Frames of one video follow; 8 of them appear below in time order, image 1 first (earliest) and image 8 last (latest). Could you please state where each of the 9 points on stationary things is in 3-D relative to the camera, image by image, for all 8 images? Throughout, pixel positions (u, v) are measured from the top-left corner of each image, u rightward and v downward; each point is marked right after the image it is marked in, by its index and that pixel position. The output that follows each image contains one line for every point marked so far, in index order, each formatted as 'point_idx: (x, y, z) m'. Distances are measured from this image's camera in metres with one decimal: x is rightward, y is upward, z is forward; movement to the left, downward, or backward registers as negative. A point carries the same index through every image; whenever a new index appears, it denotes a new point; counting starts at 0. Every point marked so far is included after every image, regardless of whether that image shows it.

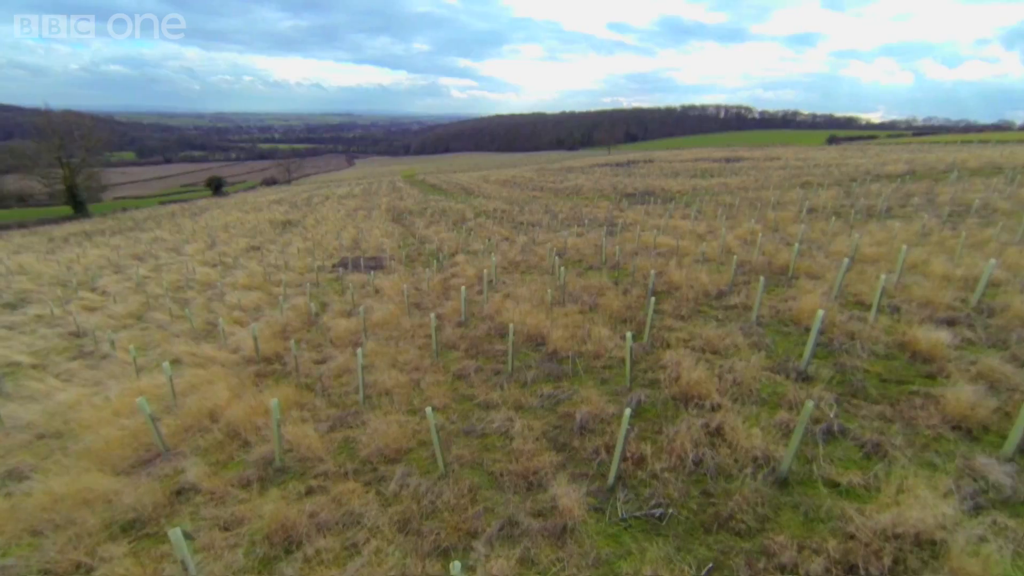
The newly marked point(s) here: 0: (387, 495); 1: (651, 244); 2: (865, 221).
0: (-0.9, -1.6, +3.5) m
1: (+3.7, +1.2, +12.6) m
2: (+9.5, +1.8, +12.5) m
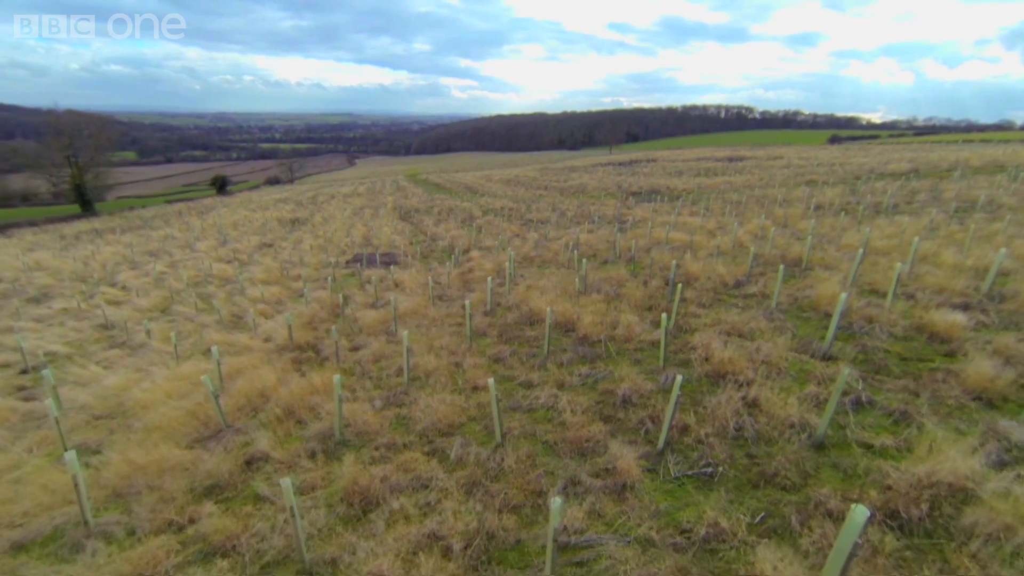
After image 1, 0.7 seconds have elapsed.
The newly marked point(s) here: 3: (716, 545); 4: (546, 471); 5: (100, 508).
0: (-0.5, -1.4, +3.8) m
1: (+4.2, +1.4, +12.8) m
2: (+9.9, +2.0, +12.8) m
3: (+1.2, -1.5, +2.8) m
4: (+0.3, -1.4, +3.5) m
5: (-3.3, -1.8, +3.6) m
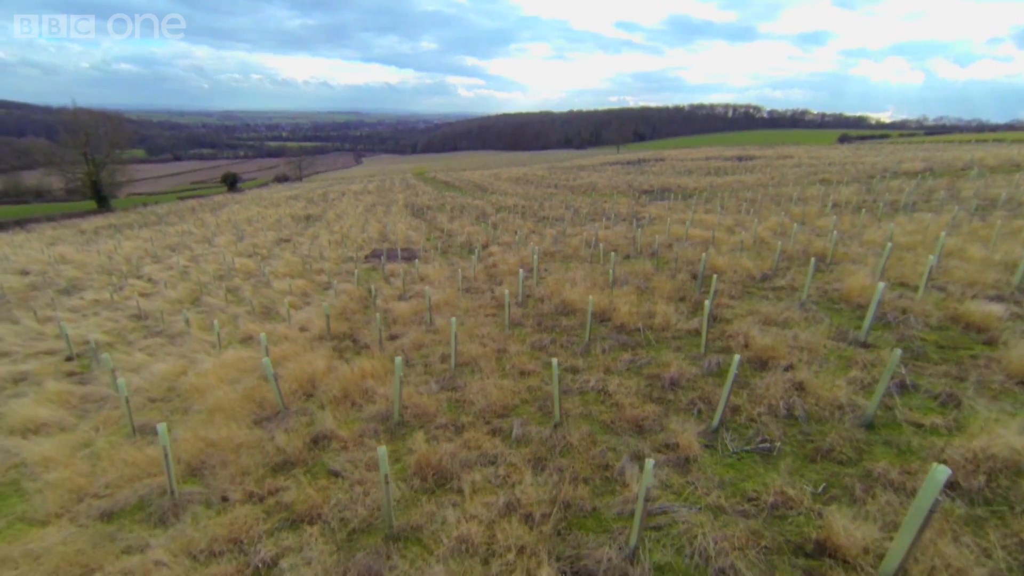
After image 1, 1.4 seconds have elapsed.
0: (0.0, -1.3, +3.9) m
1: (+4.8, +1.5, +13.0) m
2: (+10.5, +2.1, +12.9) m
3: (+1.7, -1.4, +2.9) m
4: (+0.8, -1.3, +3.7) m
5: (-2.8, -1.6, +3.8) m
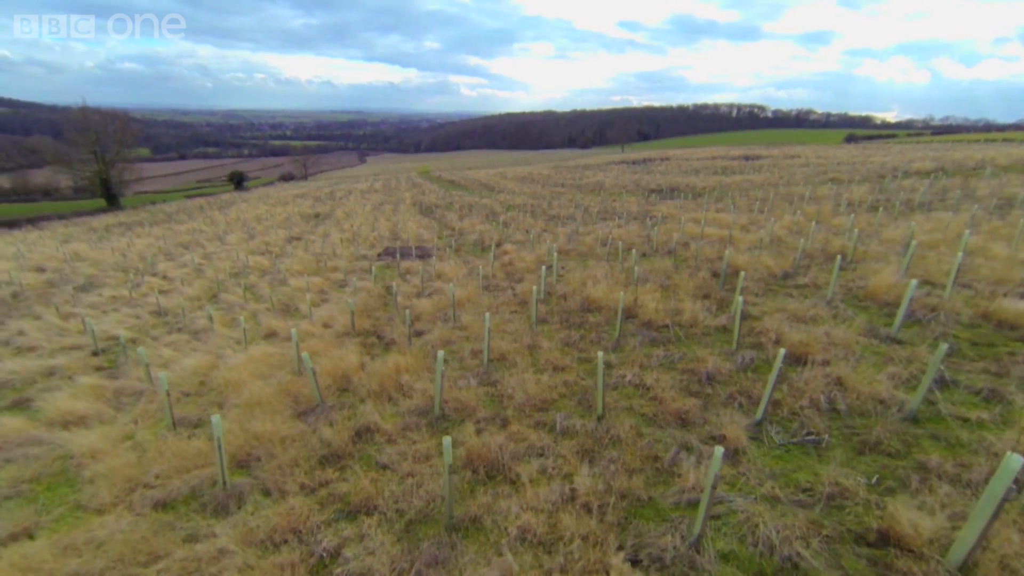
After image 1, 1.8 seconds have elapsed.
0: (+0.4, -1.2, +4.0) m
1: (+5.2, +1.5, +13.0) m
2: (+10.9, +2.1, +12.9) m
3: (+2.1, -1.4, +2.9) m
4: (+1.1, -1.2, +3.7) m
5: (-2.4, -1.6, +3.8) m
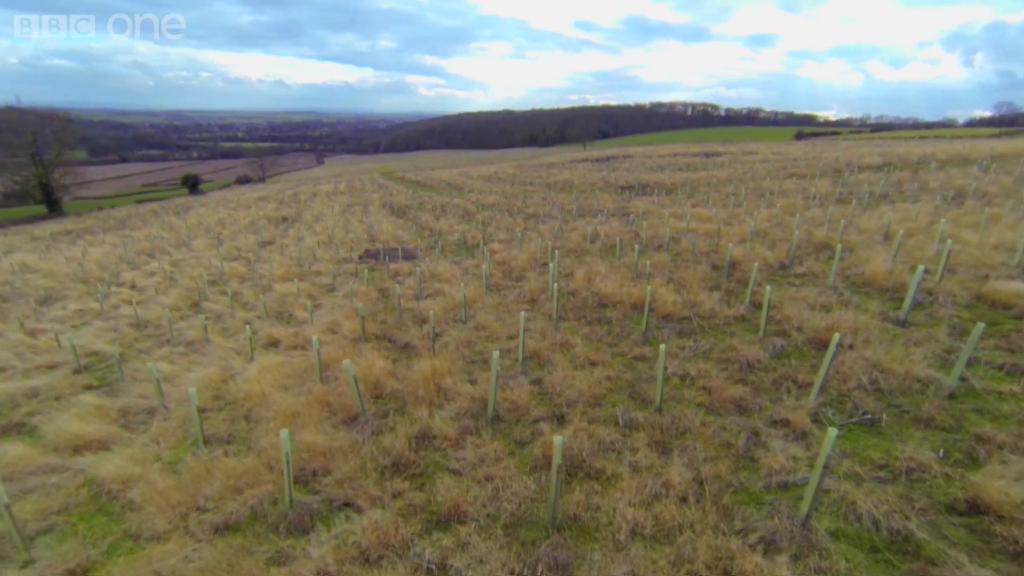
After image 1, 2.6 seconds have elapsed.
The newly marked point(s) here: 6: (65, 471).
0: (+0.9, -1.2, +4.0) m
1: (+4.9, +1.7, +13.4) m
2: (+10.6, +2.5, +13.7) m
3: (+2.7, -1.3, +3.1) m
4: (+1.7, -1.2, +3.8) m
5: (-1.8, -1.6, +3.6) m
6: (-4.1, -1.7, +4.2) m
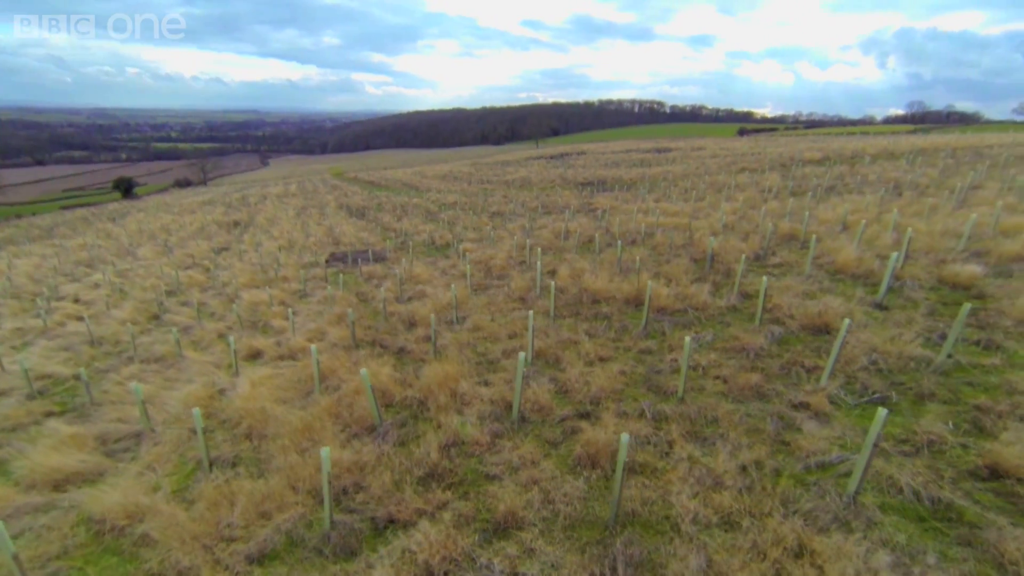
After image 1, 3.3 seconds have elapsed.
0: (+1.2, -1.1, +4.1) m
1: (+4.2, +1.9, +13.7) m
2: (+9.8, +2.9, +14.6) m
3: (+3.1, -1.2, +3.4) m
4: (+2.0, -1.1, +4.0) m
5: (-1.5, -1.7, +3.5) m
6: (-3.8, -1.8, +3.8) m
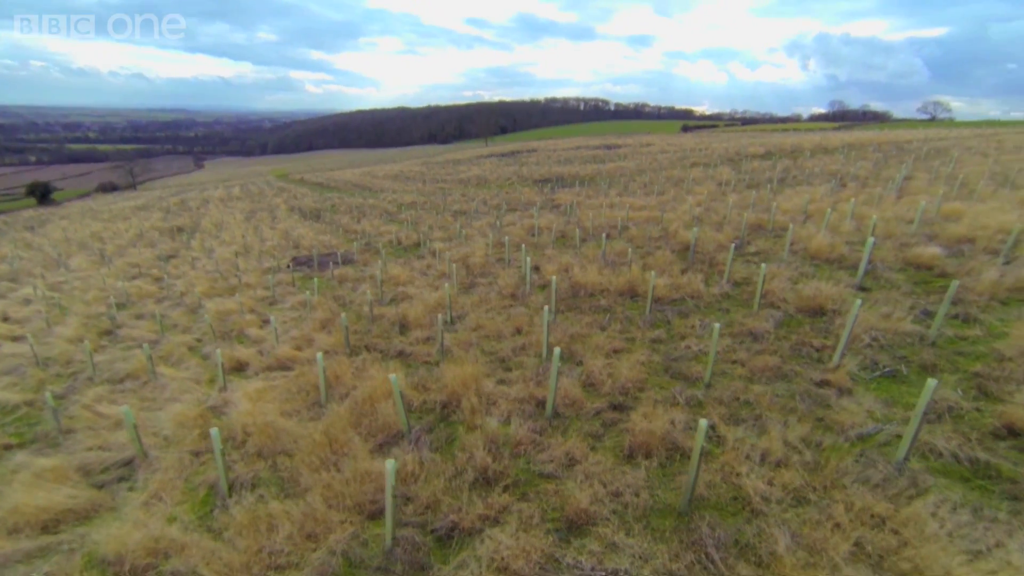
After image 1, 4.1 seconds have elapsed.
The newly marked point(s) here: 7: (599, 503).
0: (+1.5, -1.0, +4.1) m
1: (+3.4, +2.1, +14.1) m
2: (+8.8, +3.3, +15.5) m
3: (+3.5, -1.0, +3.6) m
4: (+2.3, -1.0, +4.1) m
5: (-1.0, -1.7, +3.3) m
6: (-3.4, -1.9, +3.4) m
7: (+0.6, -1.5, +3.1) m
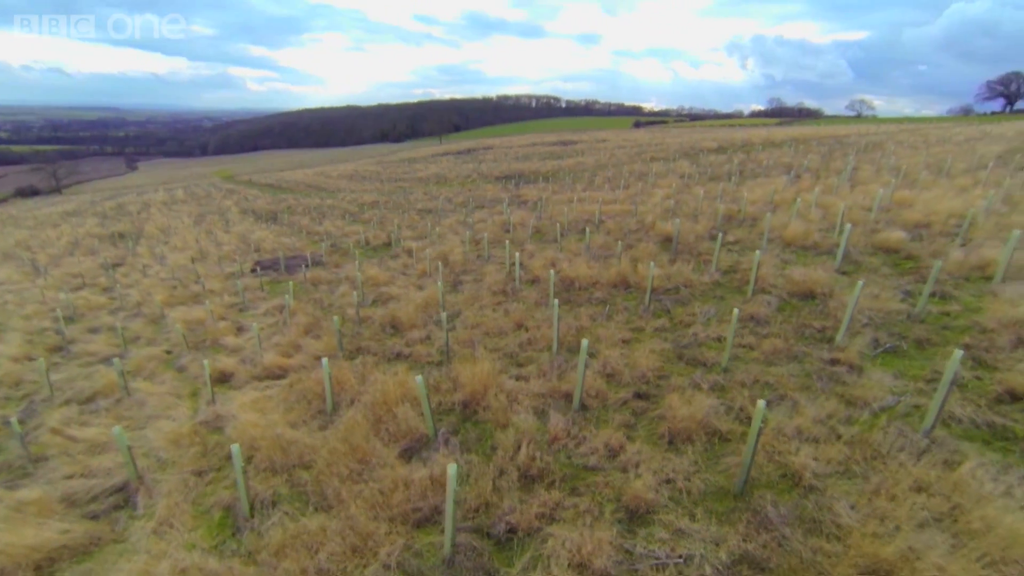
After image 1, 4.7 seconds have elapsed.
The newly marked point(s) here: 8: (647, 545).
0: (+1.8, -0.9, +4.2) m
1: (+2.6, +2.3, +14.2) m
2: (+7.9, +3.7, +16.2) m
3: (+3.8, -0.8, +3.9) m
4: (+2.6, -0.8, +4.3) m
5: (-0.7, -1.7, +3.1) m
6: (-3.0, -2.0, +3.1) m
7: (+0.9, -1.4, +3.1) m
8: (+0.8, -1.5, +2.7) m
